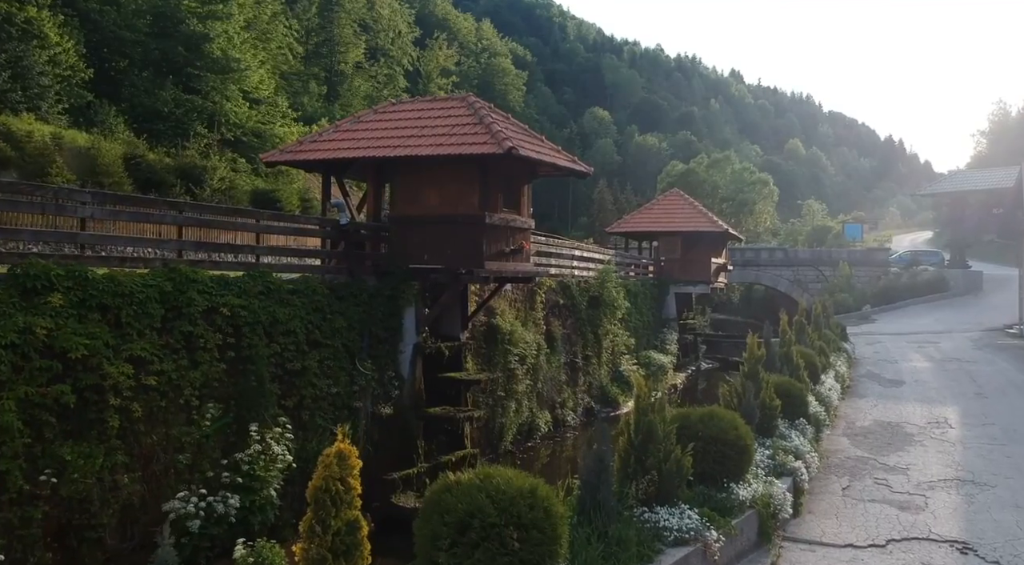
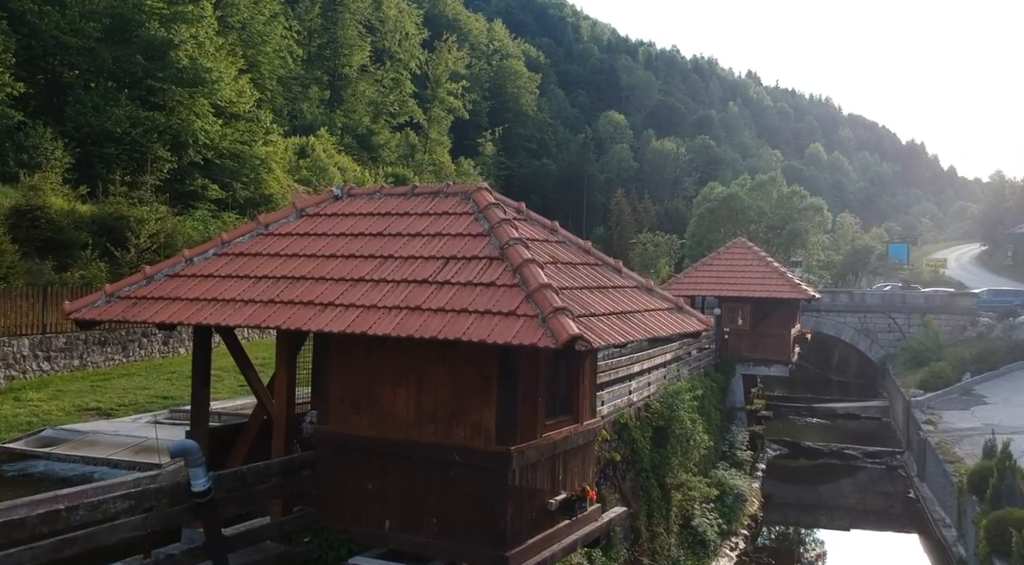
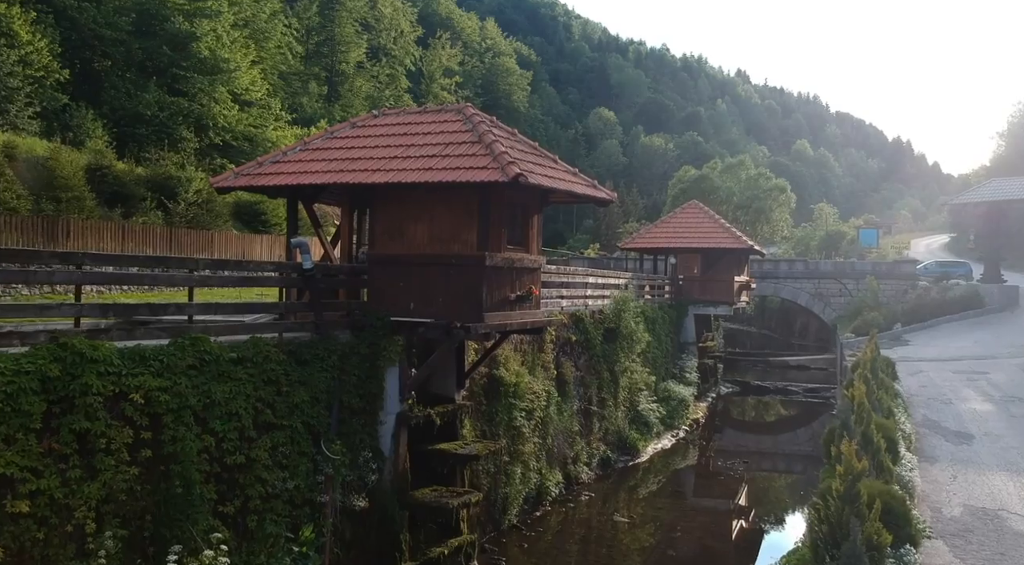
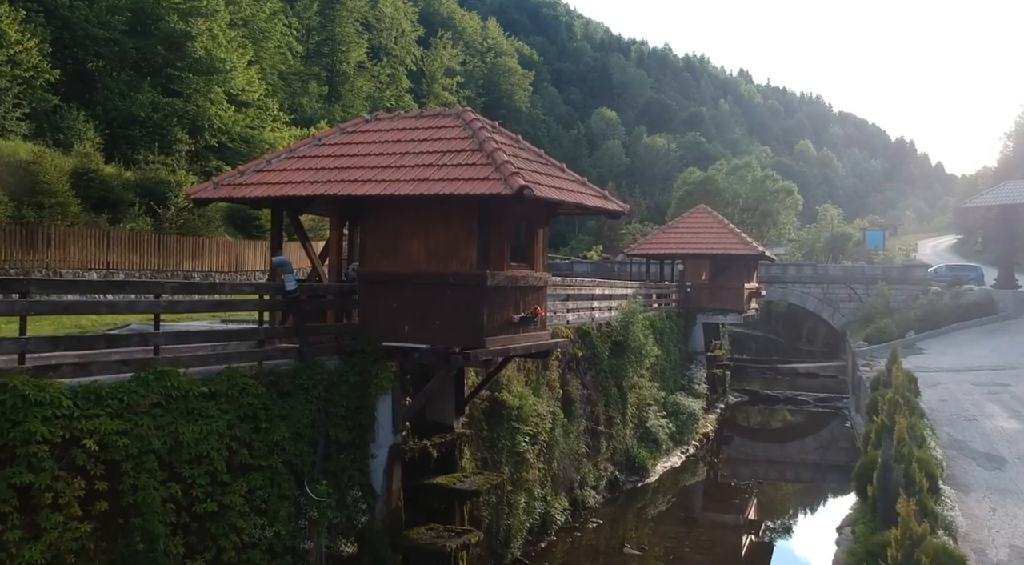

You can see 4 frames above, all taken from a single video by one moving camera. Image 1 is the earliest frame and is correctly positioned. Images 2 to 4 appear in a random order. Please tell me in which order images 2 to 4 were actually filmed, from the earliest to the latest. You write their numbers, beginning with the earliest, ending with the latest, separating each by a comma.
3, 4, 2
